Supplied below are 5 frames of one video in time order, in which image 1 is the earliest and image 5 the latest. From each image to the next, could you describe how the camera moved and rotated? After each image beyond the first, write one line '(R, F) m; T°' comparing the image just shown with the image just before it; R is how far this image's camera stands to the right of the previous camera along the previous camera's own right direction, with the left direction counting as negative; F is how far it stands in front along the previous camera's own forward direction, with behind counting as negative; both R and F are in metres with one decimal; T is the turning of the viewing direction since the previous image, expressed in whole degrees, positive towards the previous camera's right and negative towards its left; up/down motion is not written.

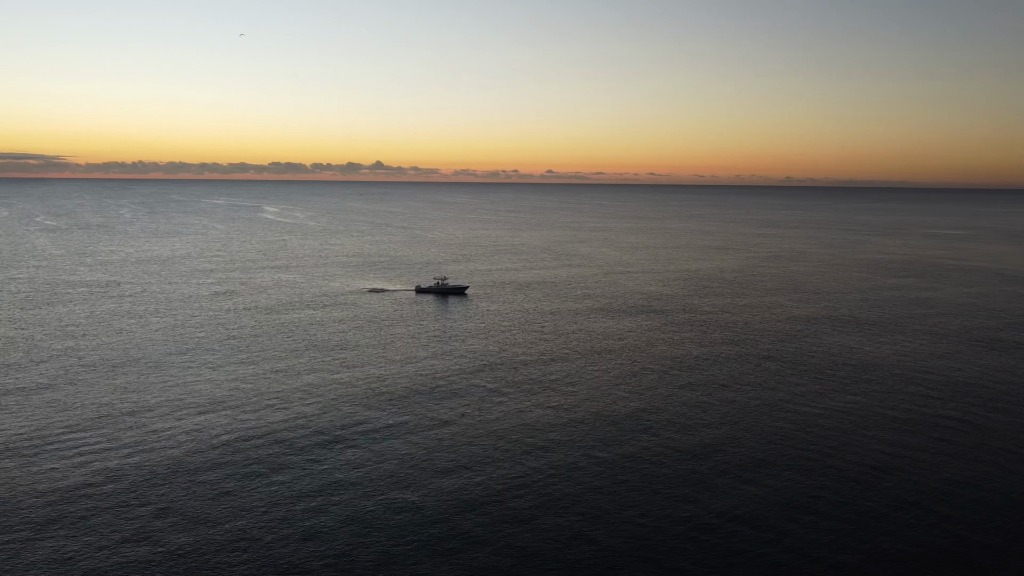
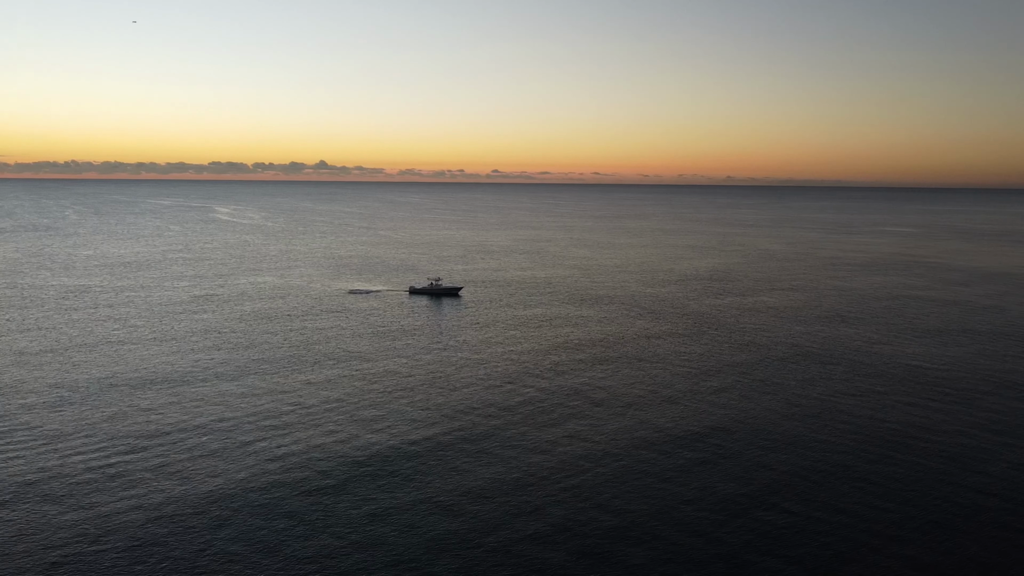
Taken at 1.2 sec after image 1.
(-3.5, -0.5) m; +3°
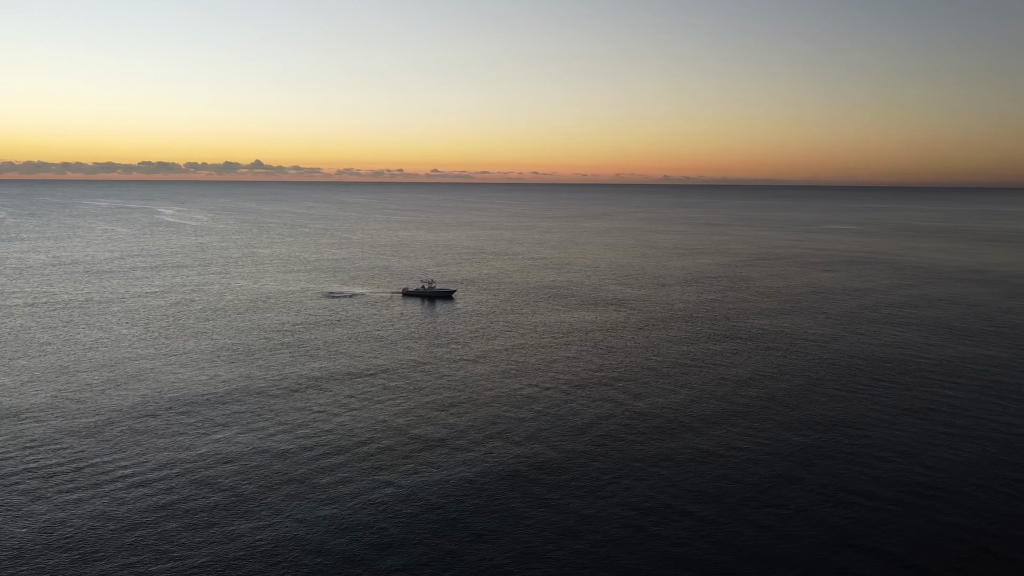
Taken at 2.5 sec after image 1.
(-3.9, -1.0) m; +4°
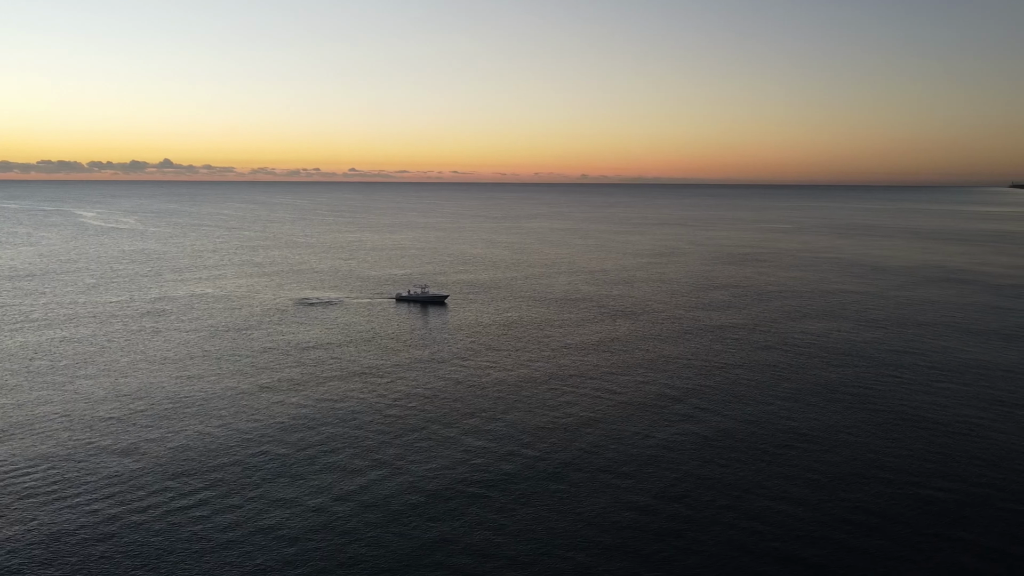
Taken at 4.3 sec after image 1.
(-5.5, -1.7) m; +5°
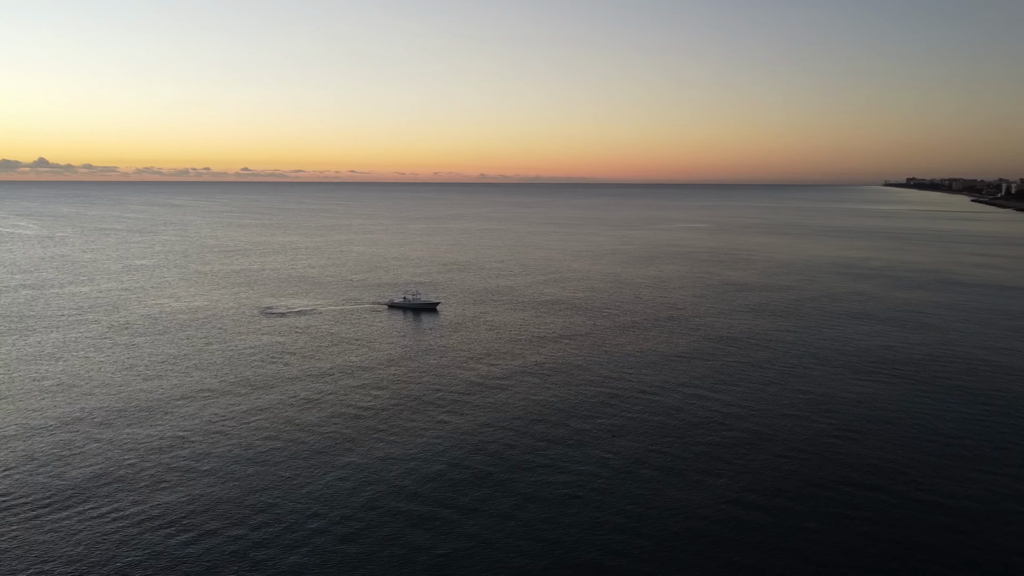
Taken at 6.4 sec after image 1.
(-6.8, -2.5) m; +6°
